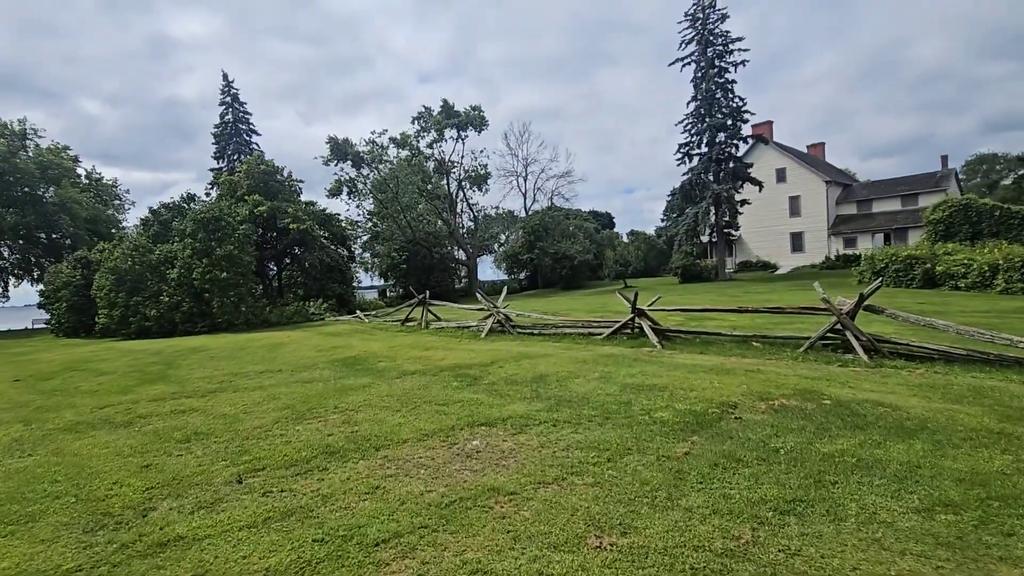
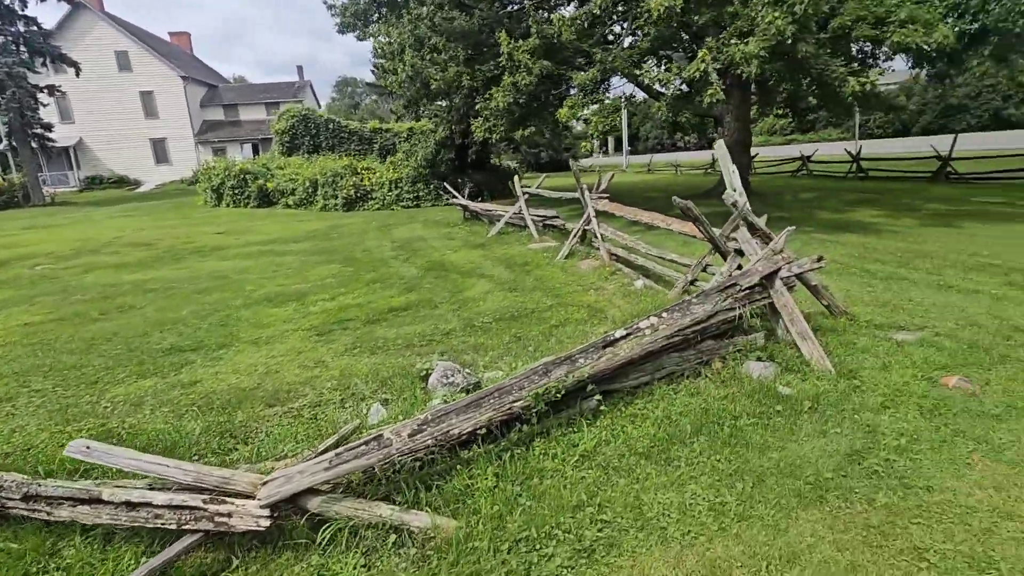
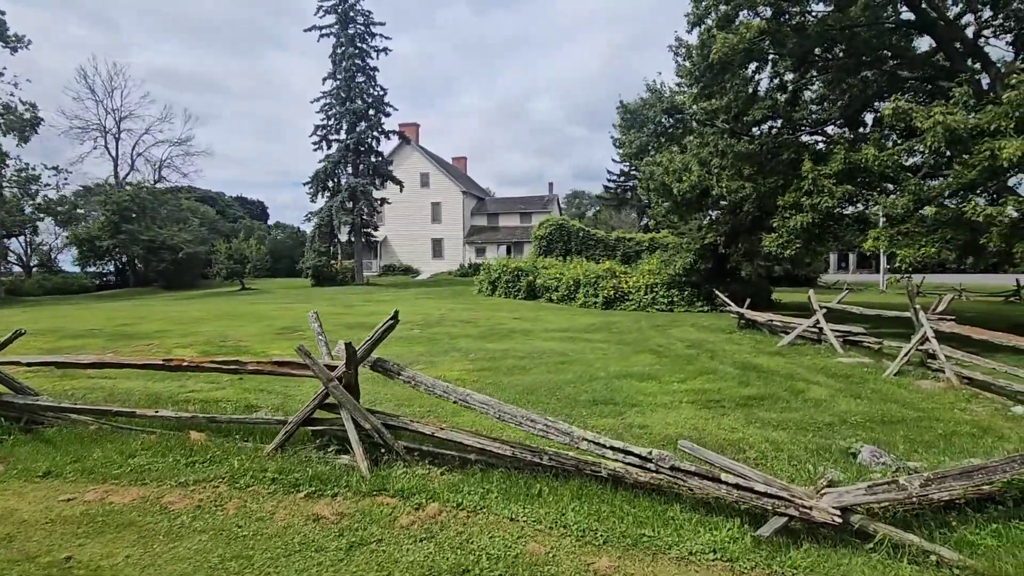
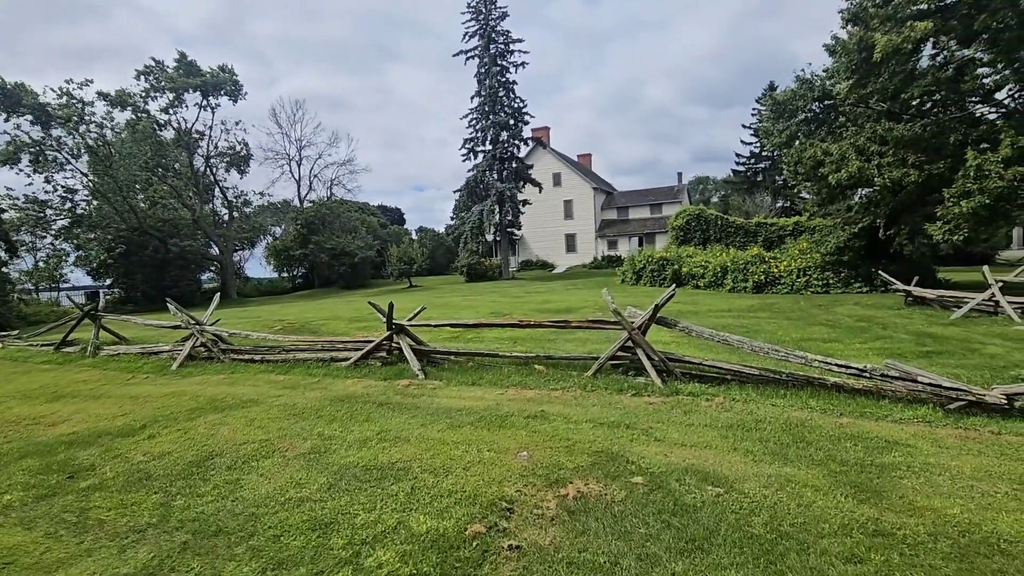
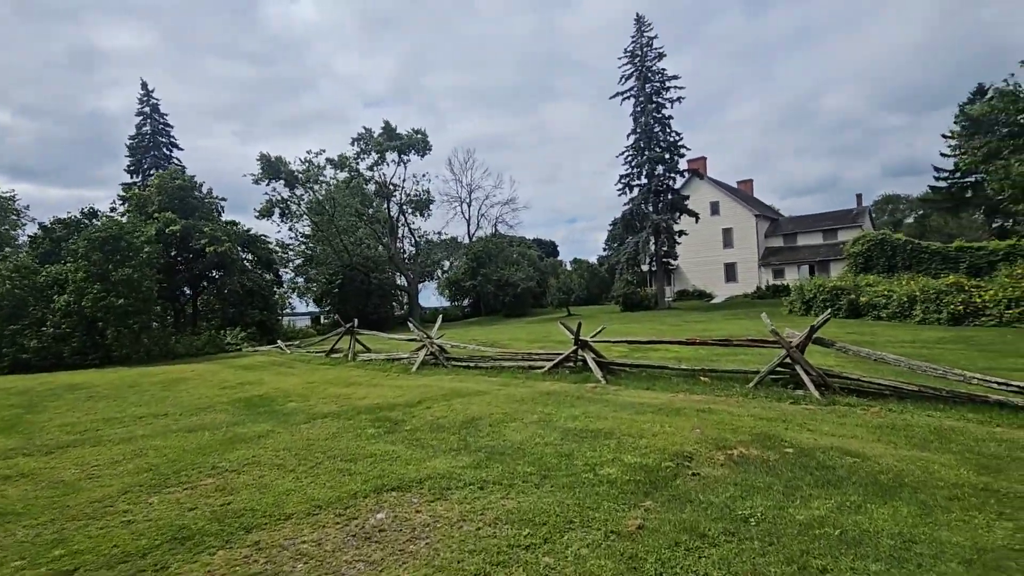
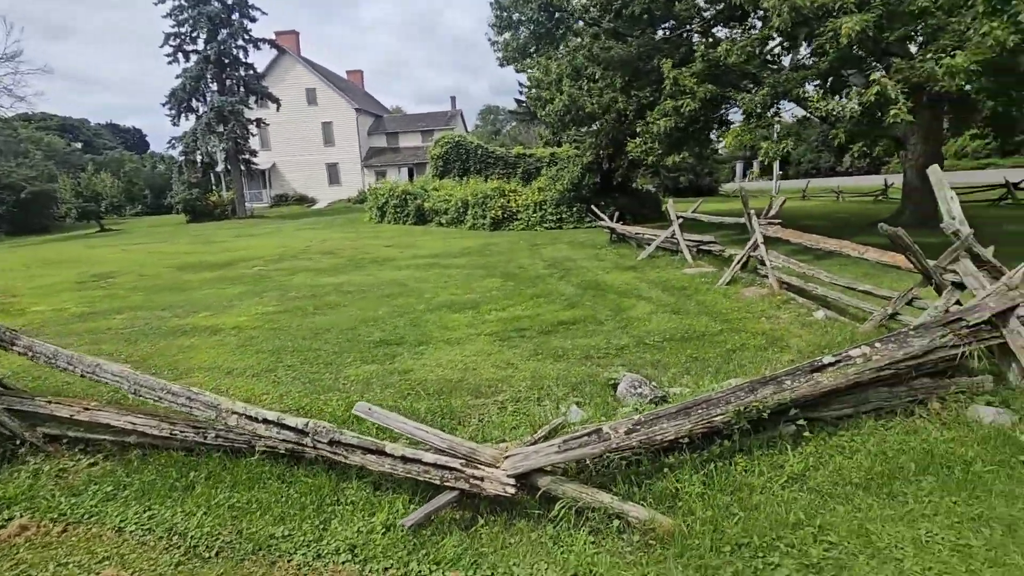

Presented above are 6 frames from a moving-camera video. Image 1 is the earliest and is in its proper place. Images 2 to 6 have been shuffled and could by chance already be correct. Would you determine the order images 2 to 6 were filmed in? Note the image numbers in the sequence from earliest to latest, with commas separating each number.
5, 4, 3, 6, 2
